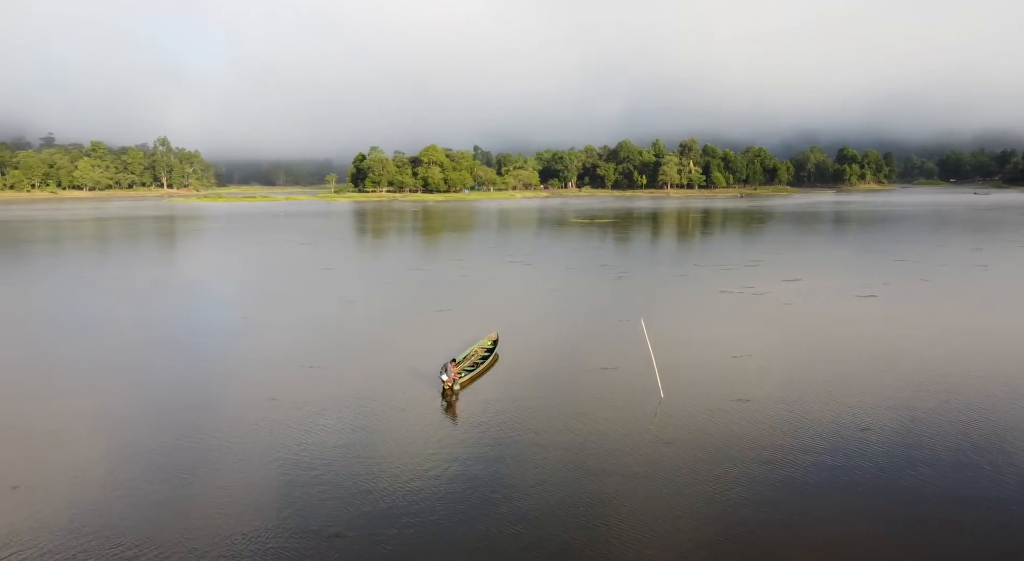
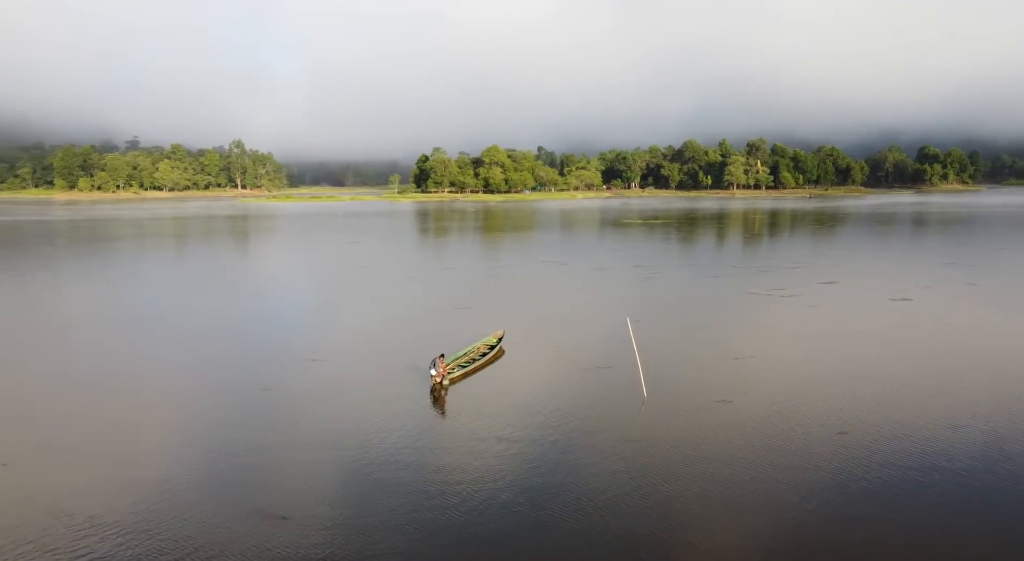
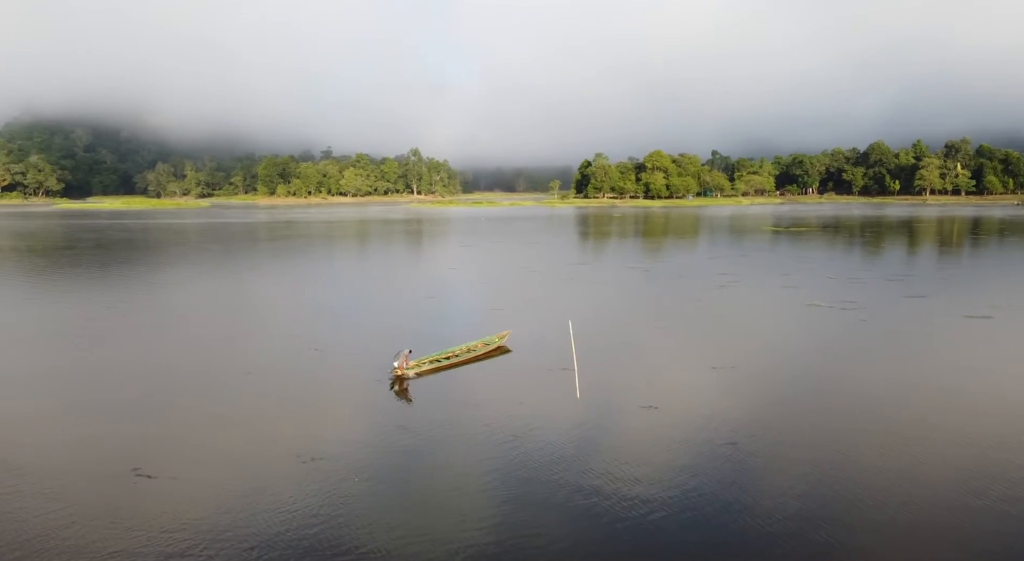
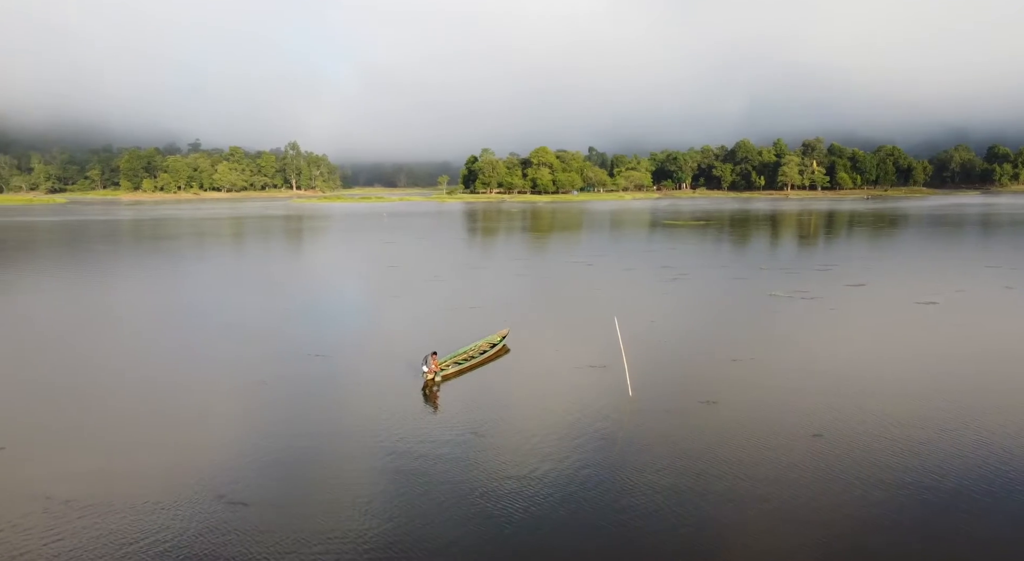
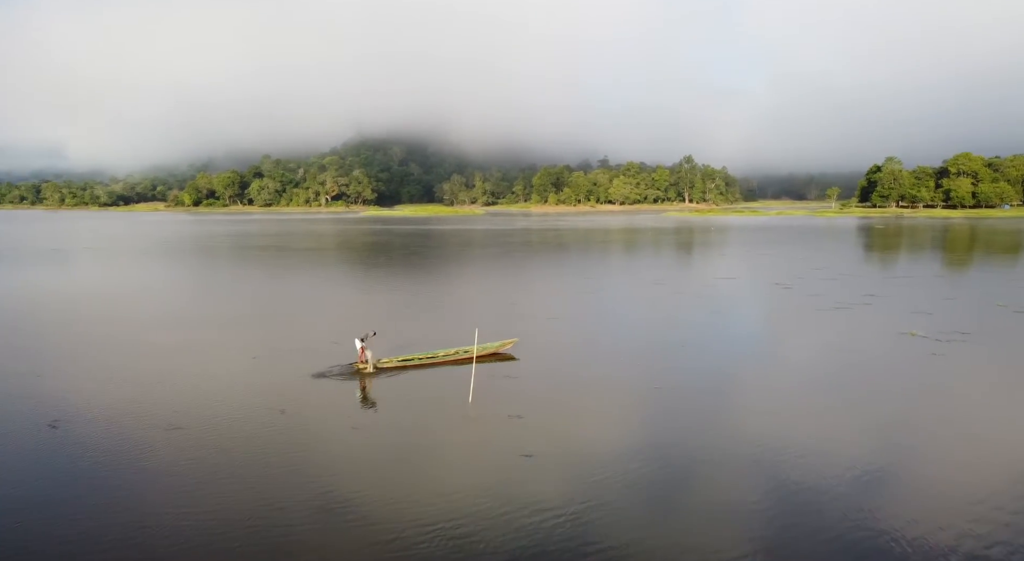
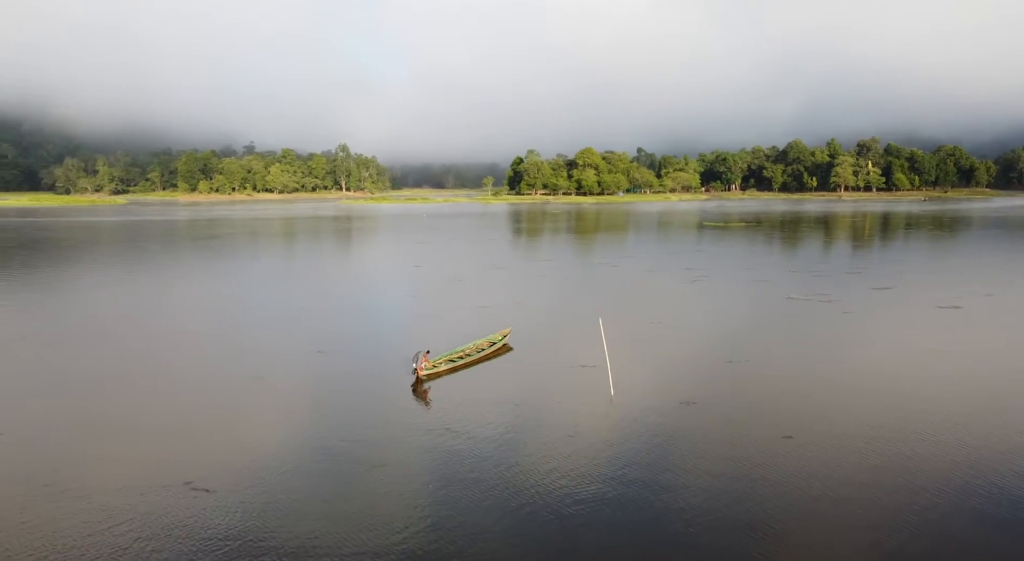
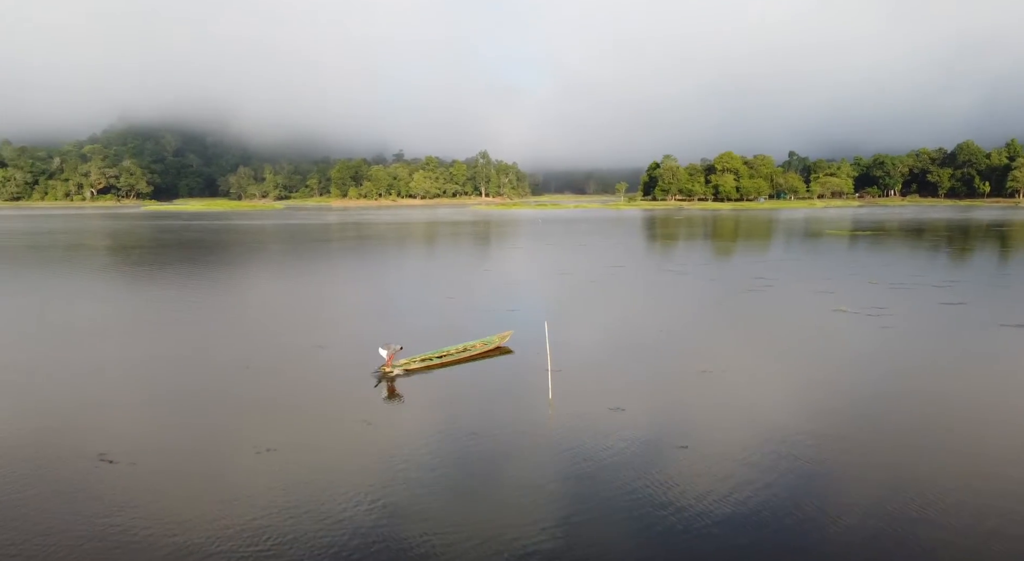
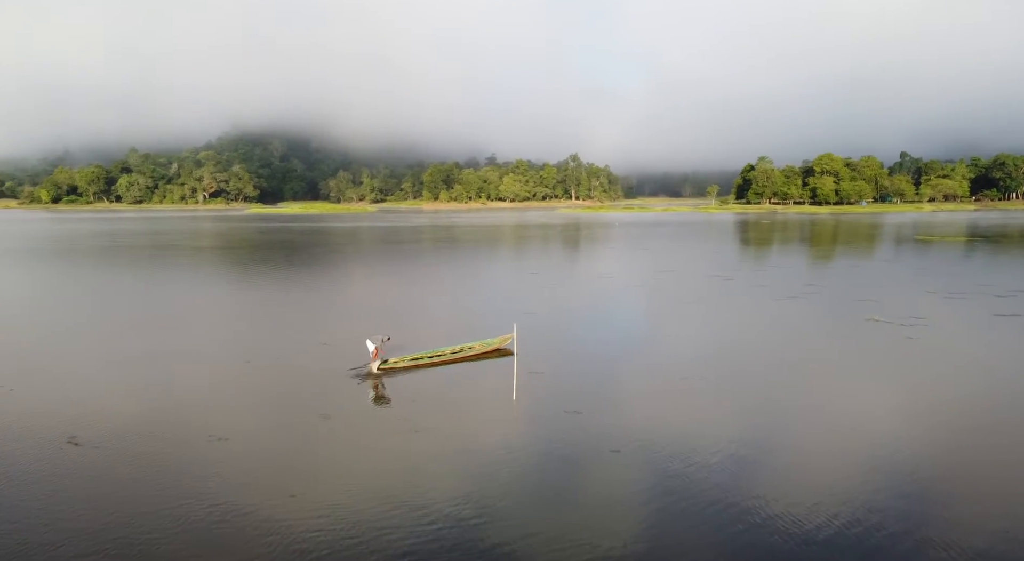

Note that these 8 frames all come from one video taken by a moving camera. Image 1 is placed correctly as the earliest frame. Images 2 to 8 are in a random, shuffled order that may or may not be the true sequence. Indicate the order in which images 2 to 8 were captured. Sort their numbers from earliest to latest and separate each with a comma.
2, 4, 6, 3, 7, 8, 5
